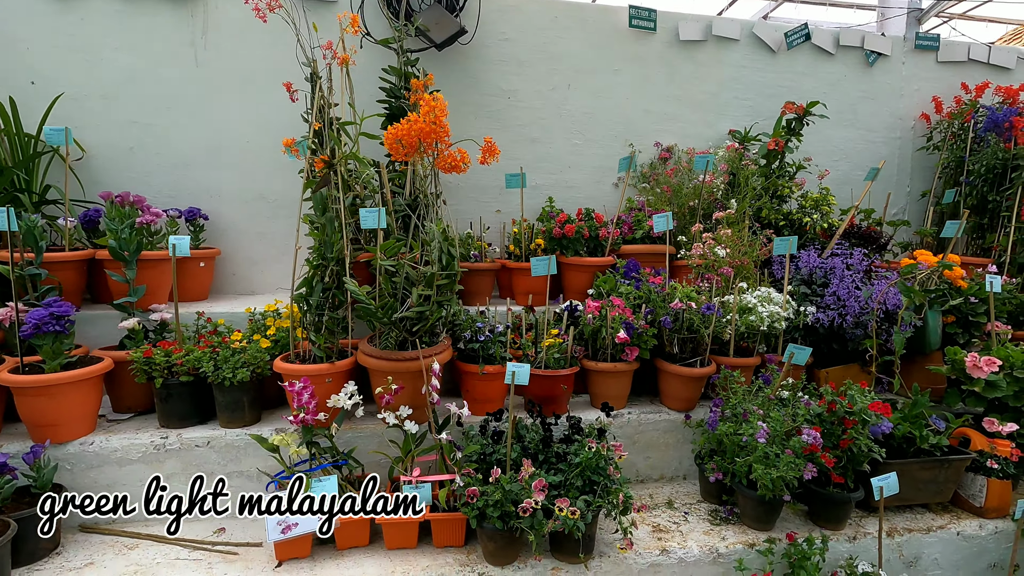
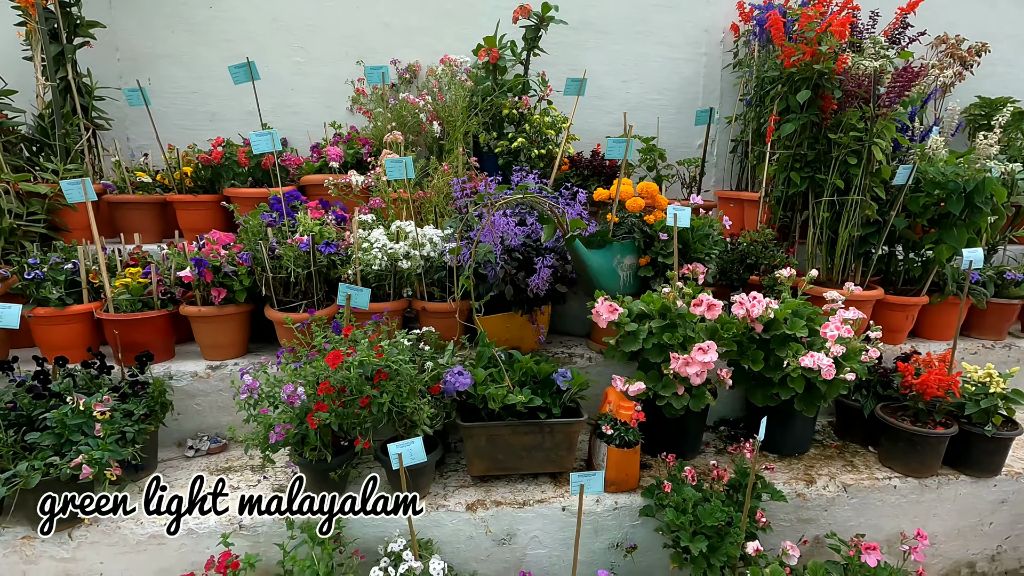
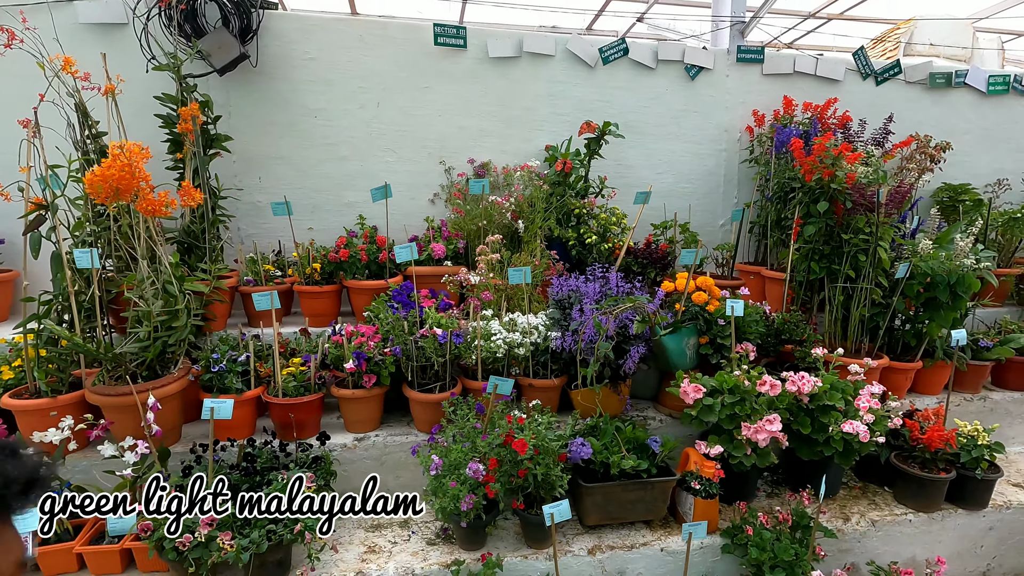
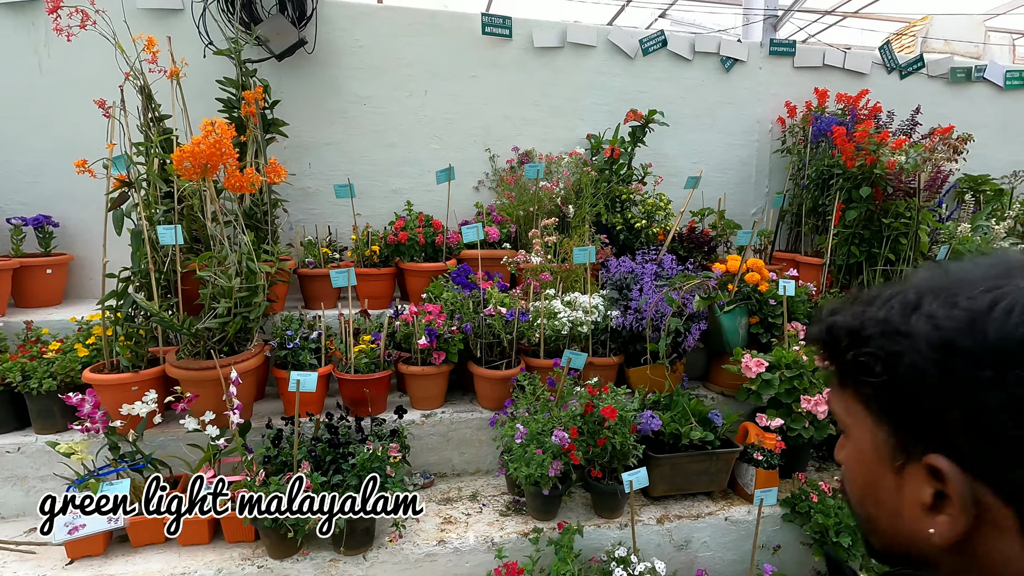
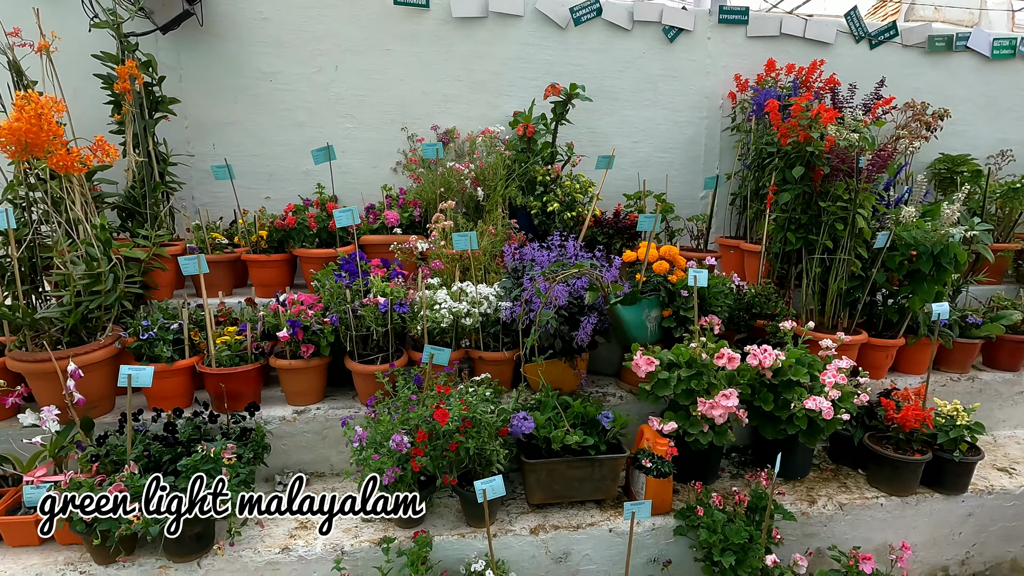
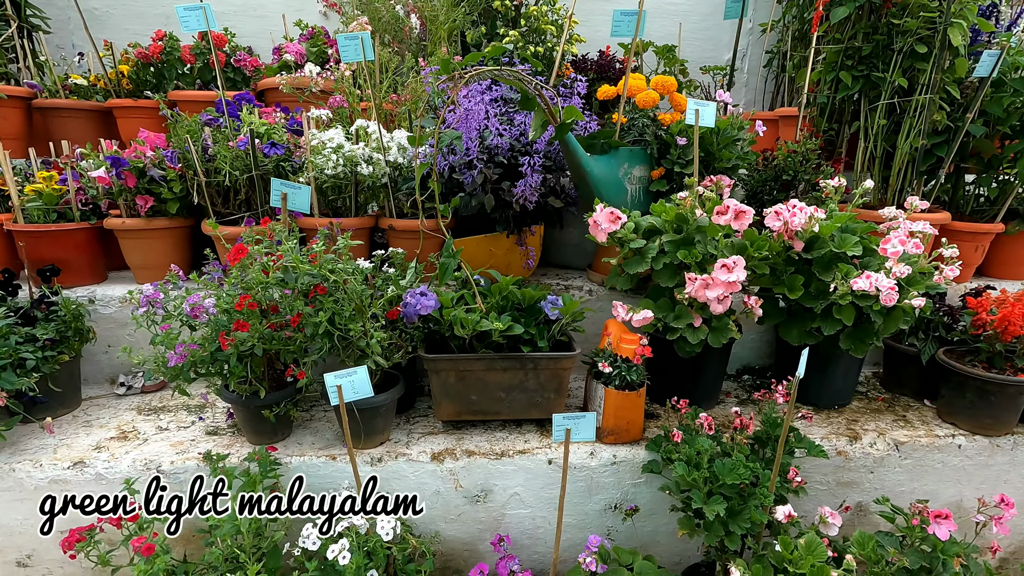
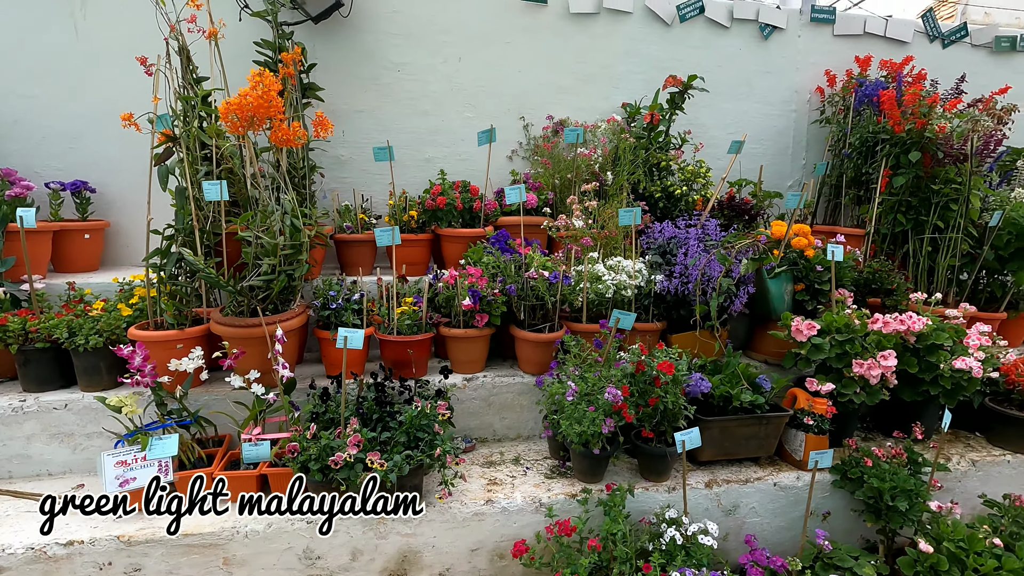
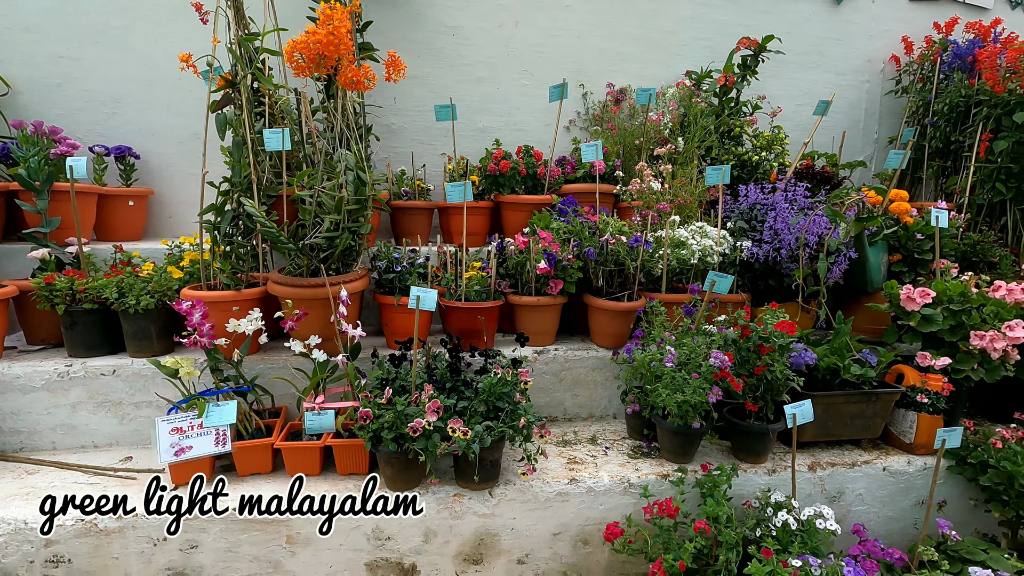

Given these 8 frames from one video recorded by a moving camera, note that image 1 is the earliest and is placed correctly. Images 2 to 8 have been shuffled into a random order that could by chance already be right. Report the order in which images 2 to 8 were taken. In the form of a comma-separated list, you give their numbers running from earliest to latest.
8, 7, 4, 3, 5, 2, 6
